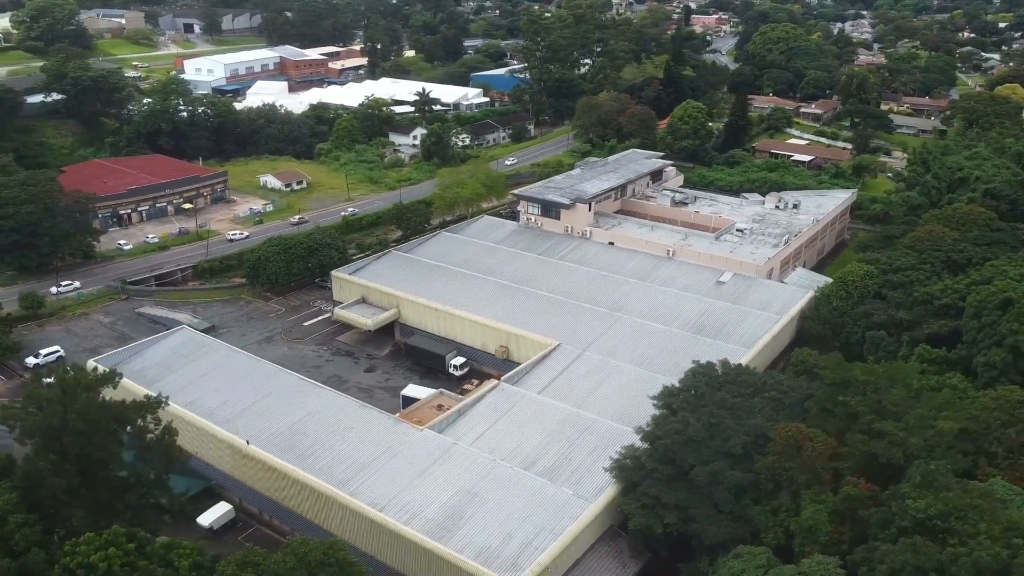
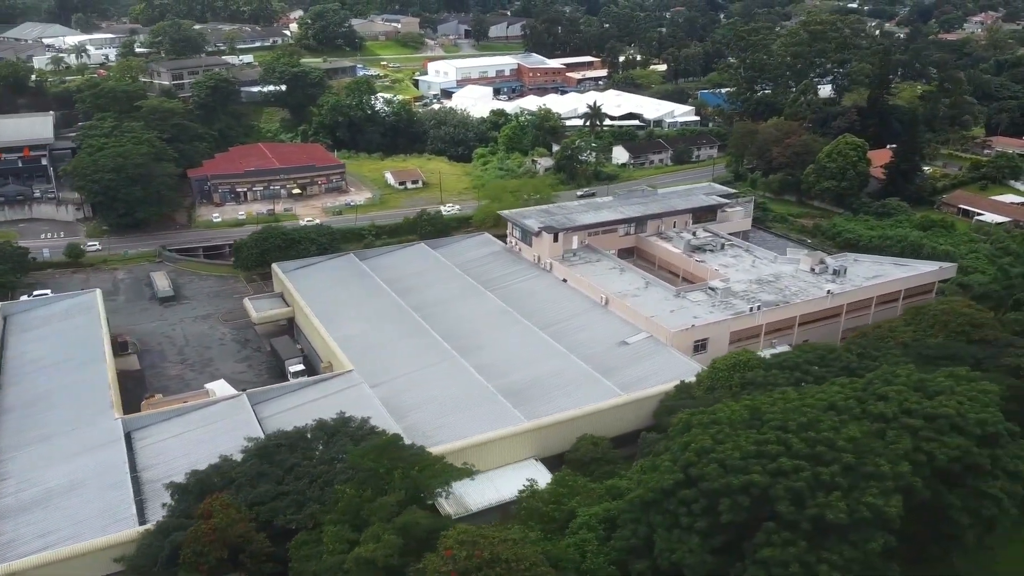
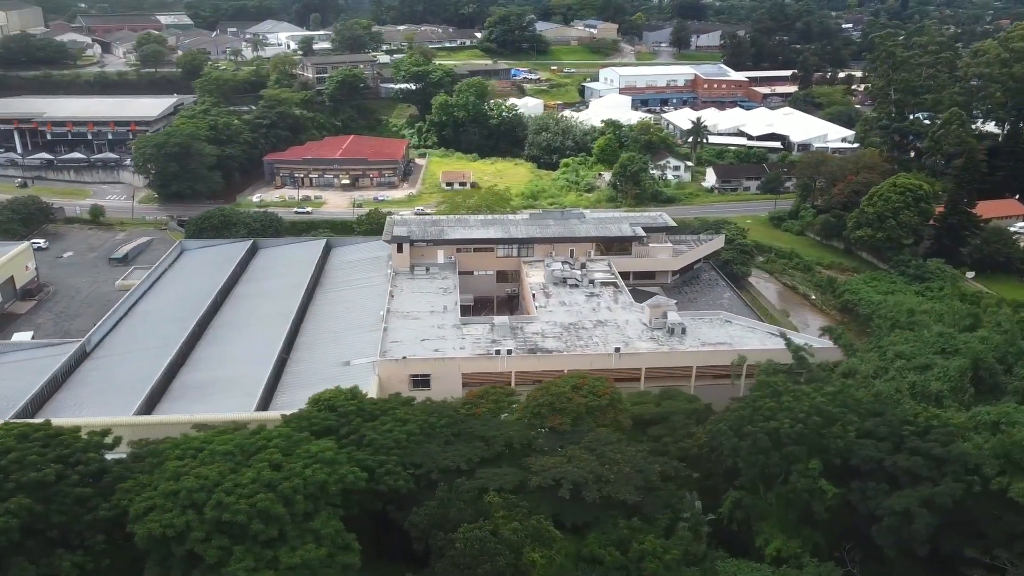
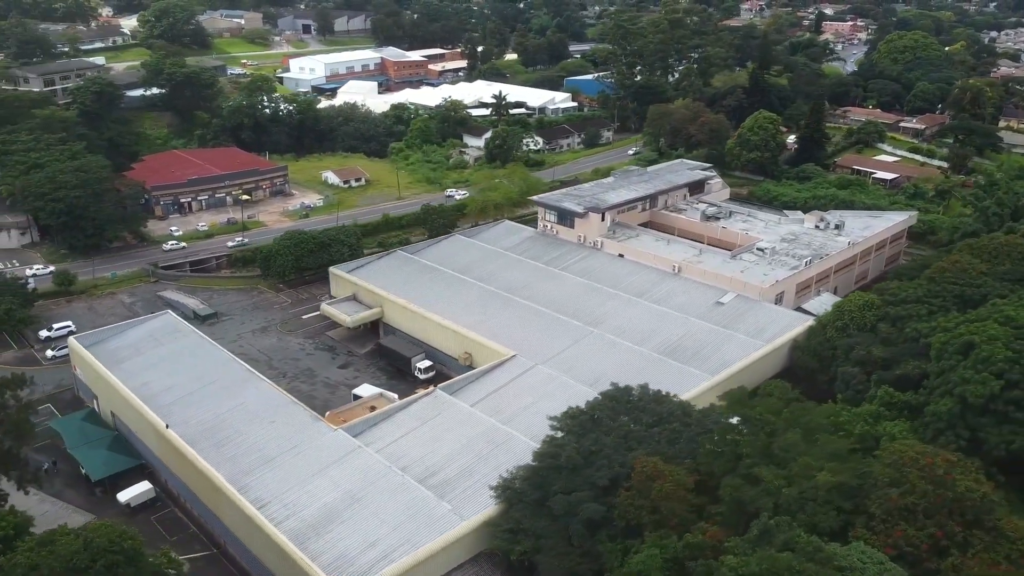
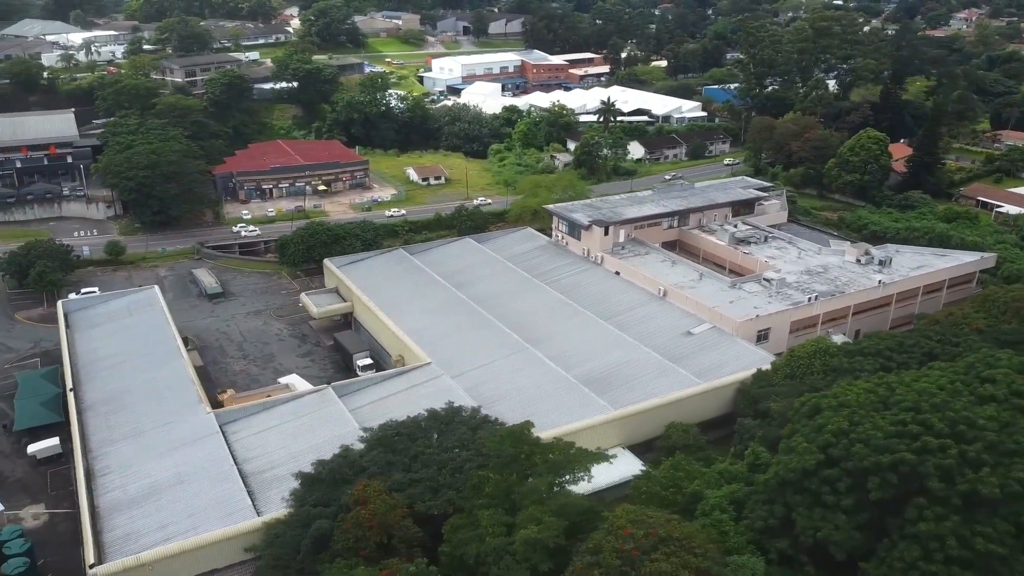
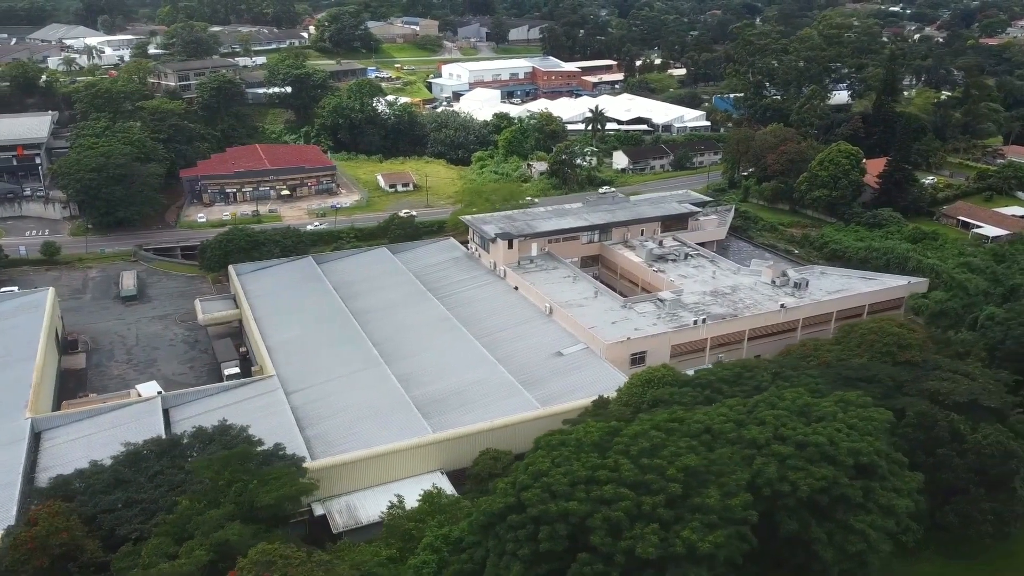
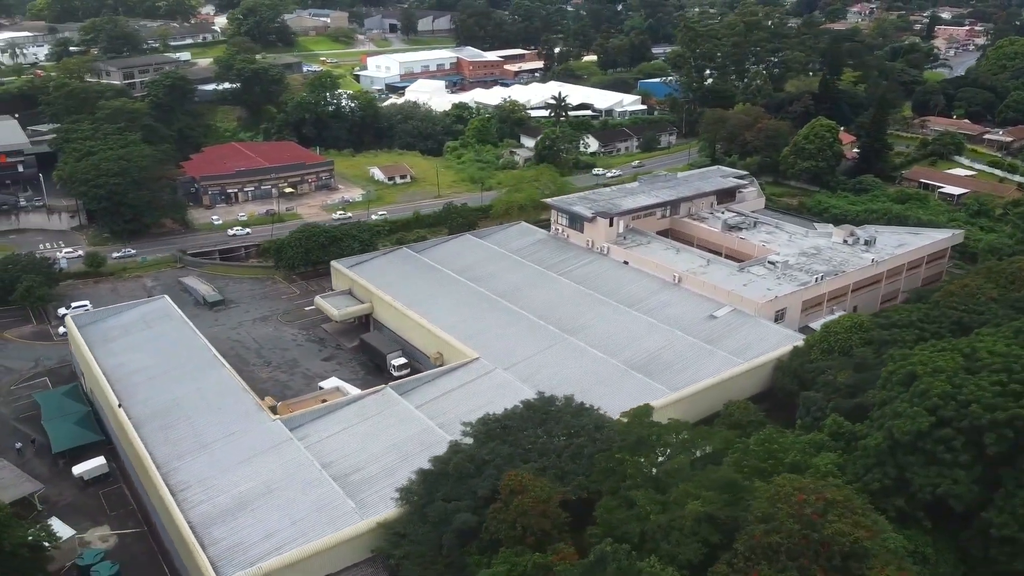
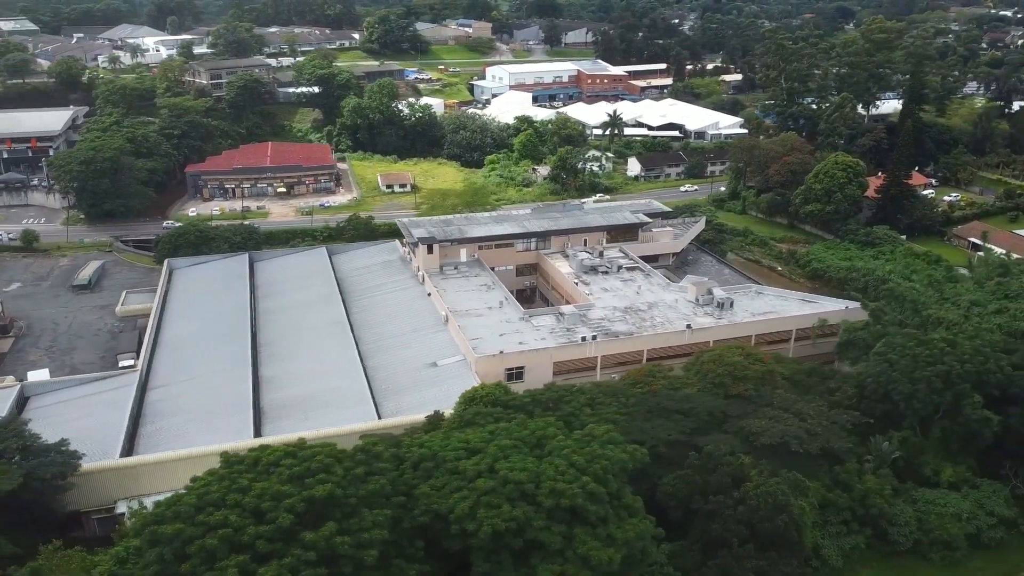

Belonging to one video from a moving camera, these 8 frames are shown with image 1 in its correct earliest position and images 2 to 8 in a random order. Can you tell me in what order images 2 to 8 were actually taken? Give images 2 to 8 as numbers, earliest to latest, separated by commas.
4, 7, 5, 2, 6, 8, 3
